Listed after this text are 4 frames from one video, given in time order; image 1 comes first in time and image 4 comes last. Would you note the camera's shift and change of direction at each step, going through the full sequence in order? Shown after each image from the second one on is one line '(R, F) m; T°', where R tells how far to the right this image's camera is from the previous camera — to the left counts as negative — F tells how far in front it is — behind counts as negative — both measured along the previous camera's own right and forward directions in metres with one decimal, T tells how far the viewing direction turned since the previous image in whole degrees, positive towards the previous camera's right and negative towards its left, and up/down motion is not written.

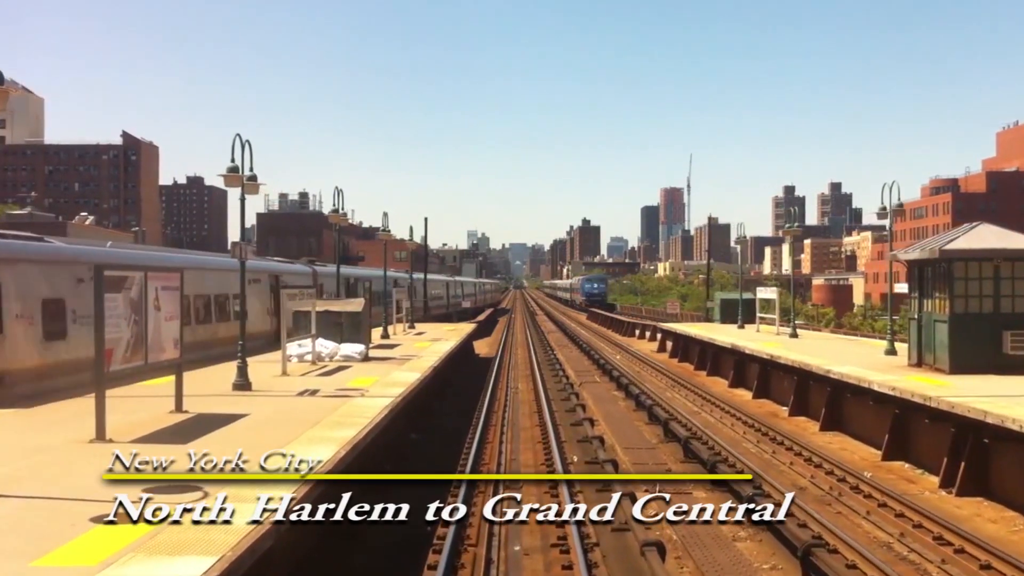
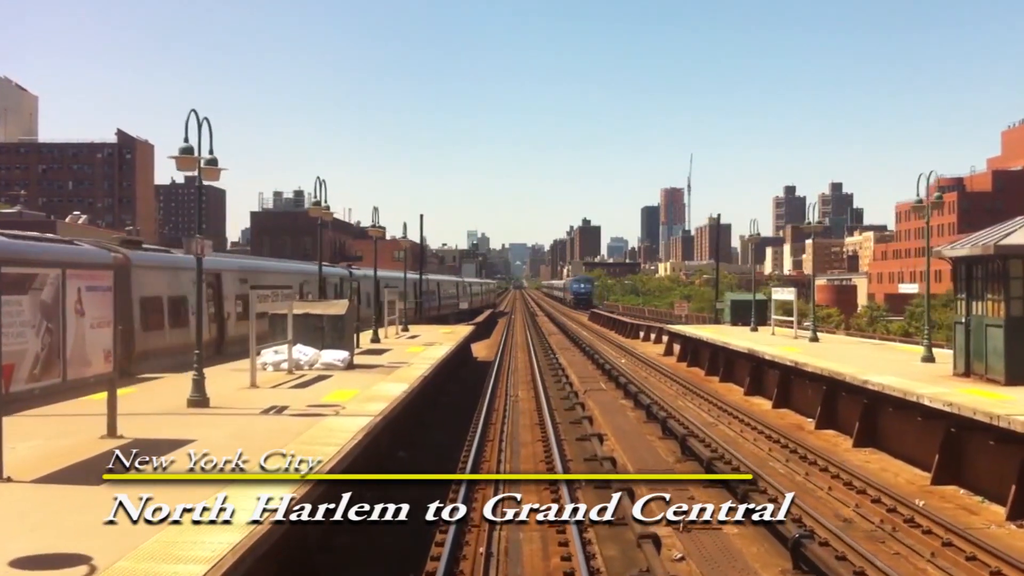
(0.0, +0.9) m; 0°
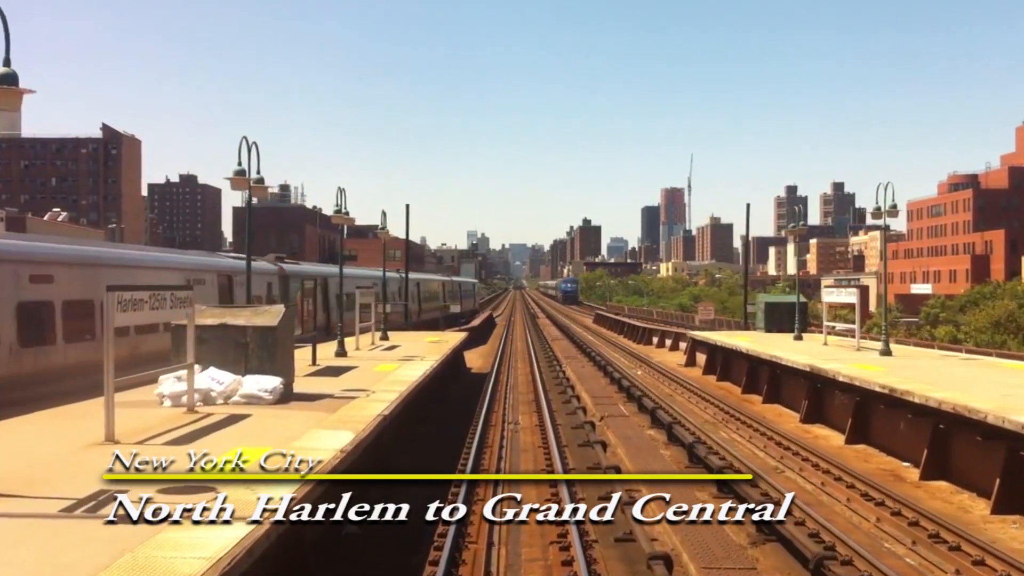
(0.0, +2.4) m; 0°
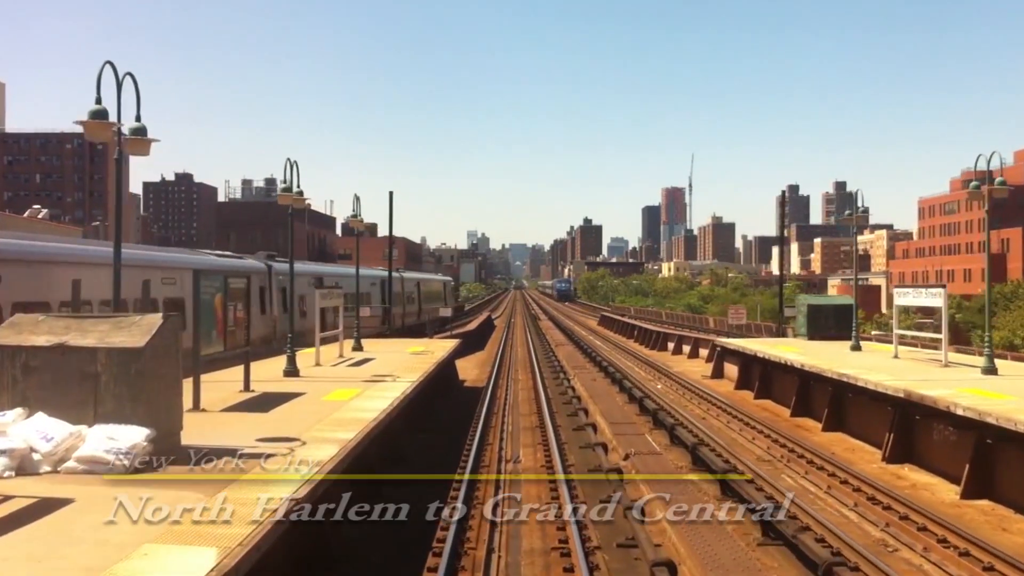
(0.0, +2.2) m; 0°
